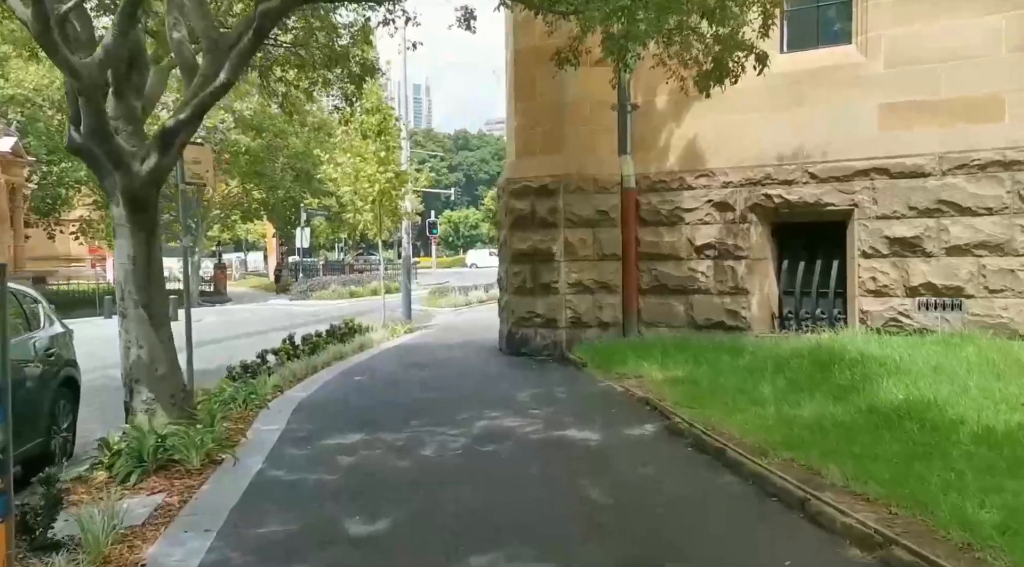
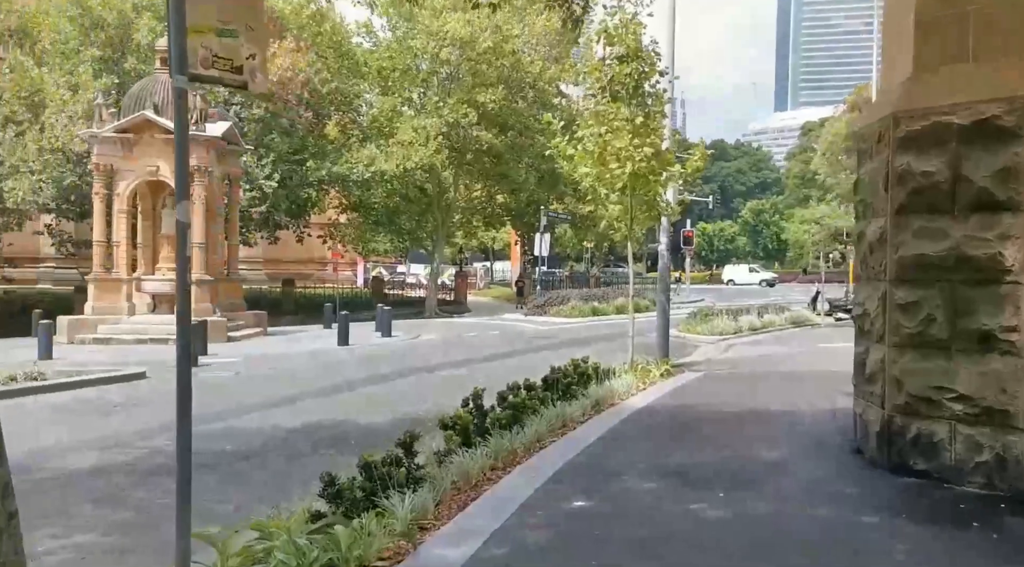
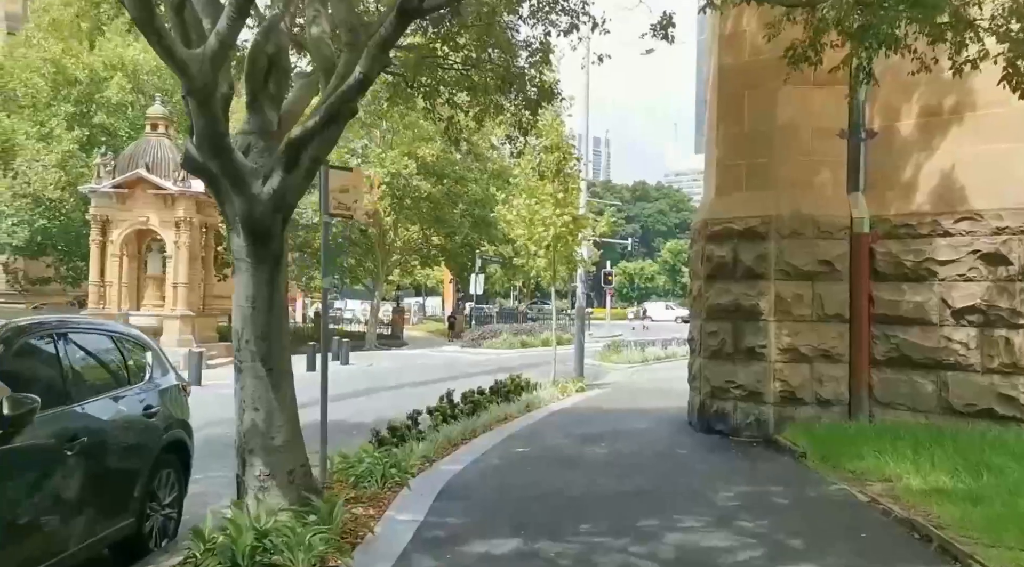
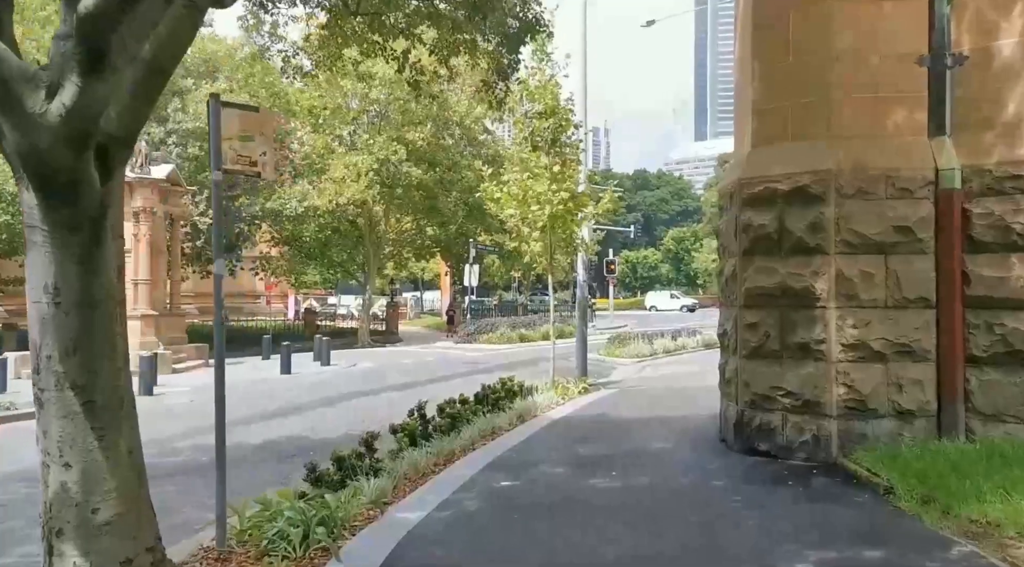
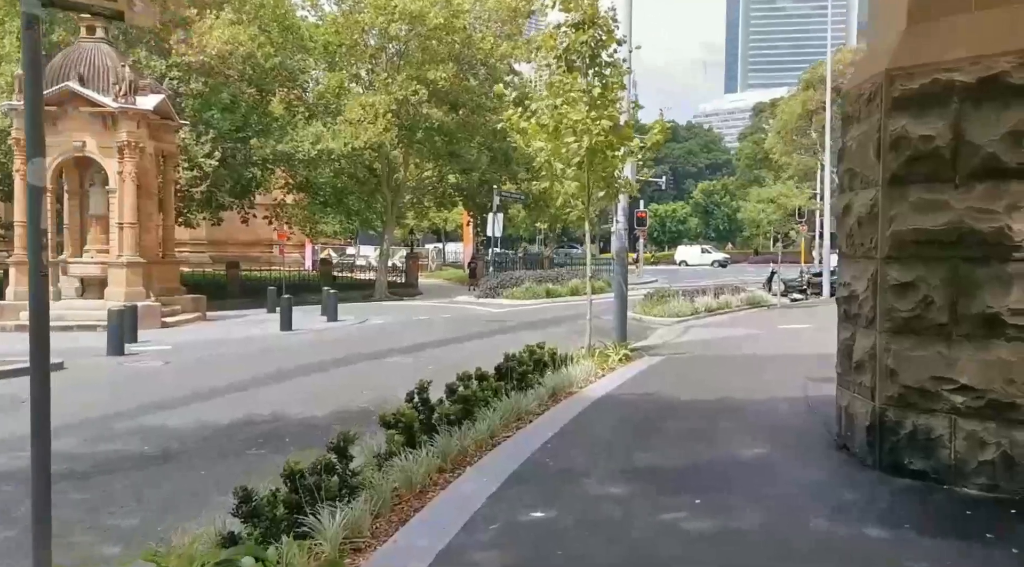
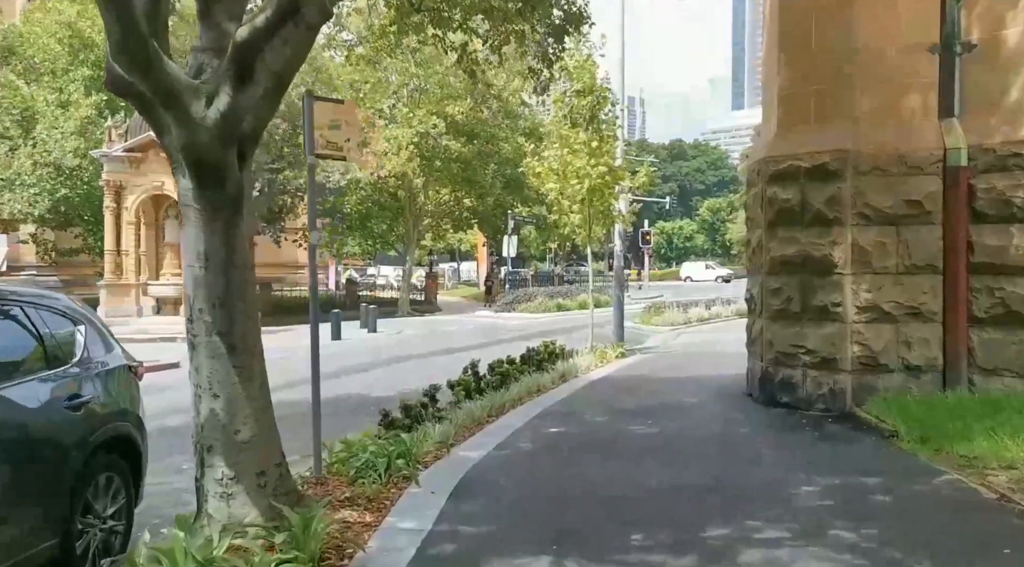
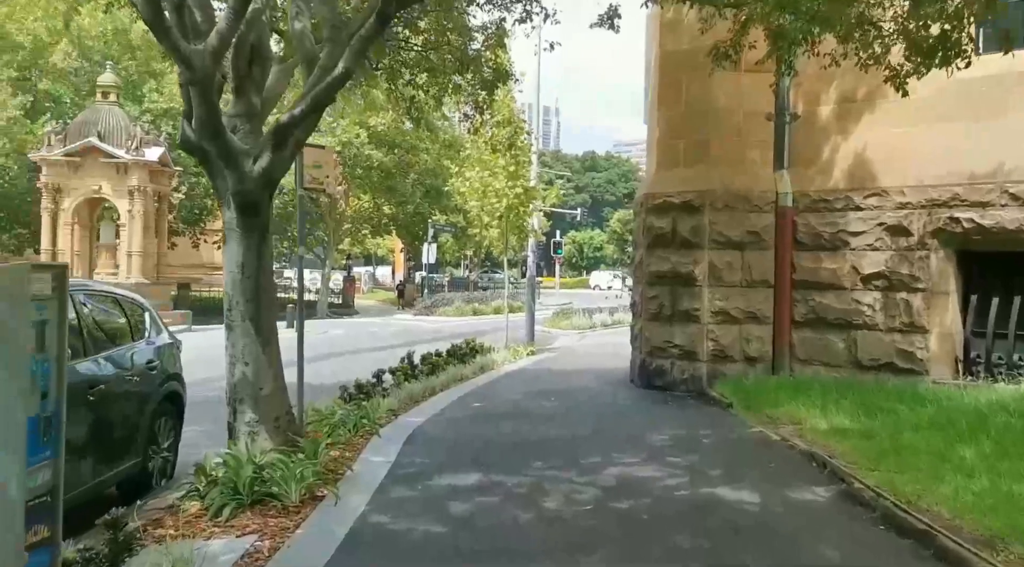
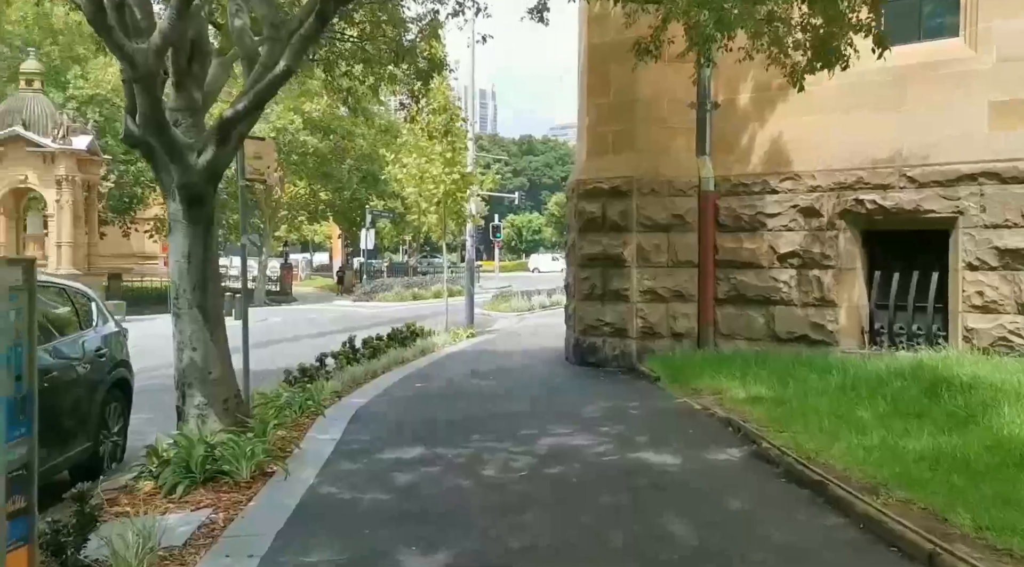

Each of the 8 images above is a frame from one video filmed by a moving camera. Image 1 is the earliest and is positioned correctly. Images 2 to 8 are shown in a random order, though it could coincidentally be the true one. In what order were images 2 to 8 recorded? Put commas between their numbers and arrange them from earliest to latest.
8, 7, 3, 6, 4, 2, 5
